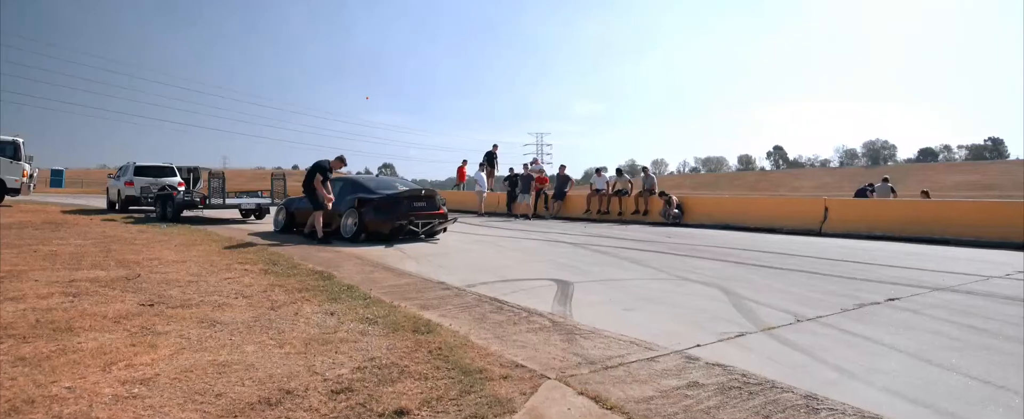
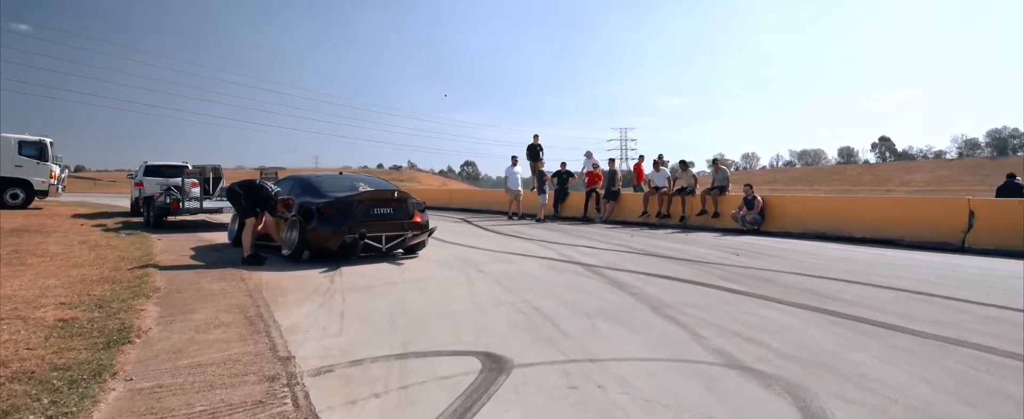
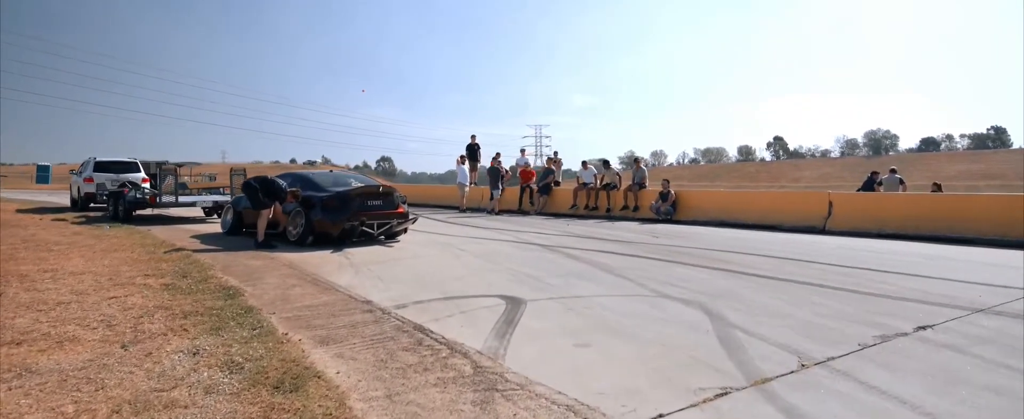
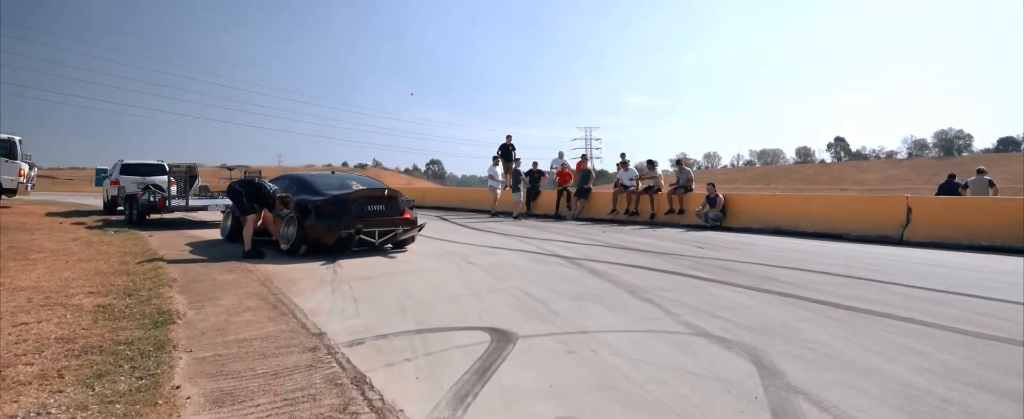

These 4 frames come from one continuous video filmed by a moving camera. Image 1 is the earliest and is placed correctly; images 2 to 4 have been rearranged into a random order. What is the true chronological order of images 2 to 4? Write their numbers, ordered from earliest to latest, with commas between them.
3, 4, 2
